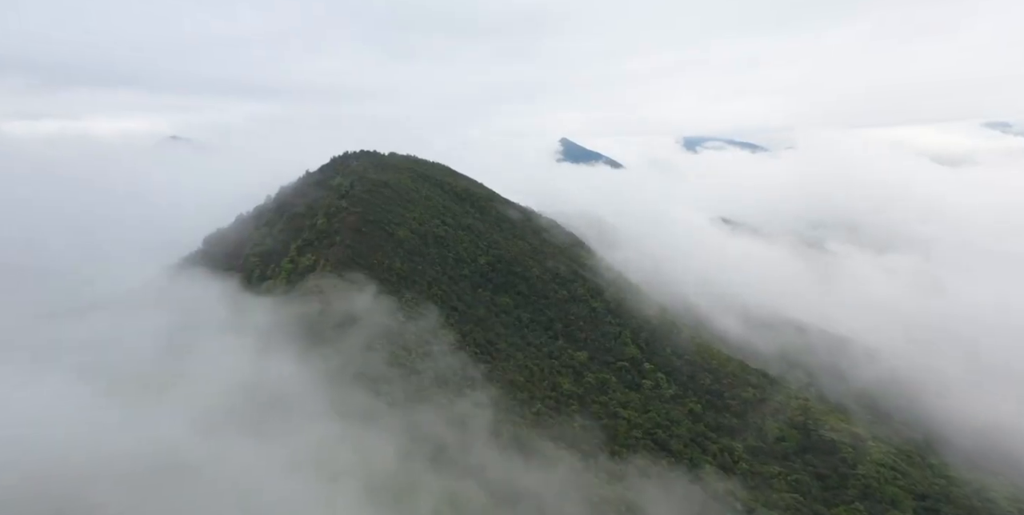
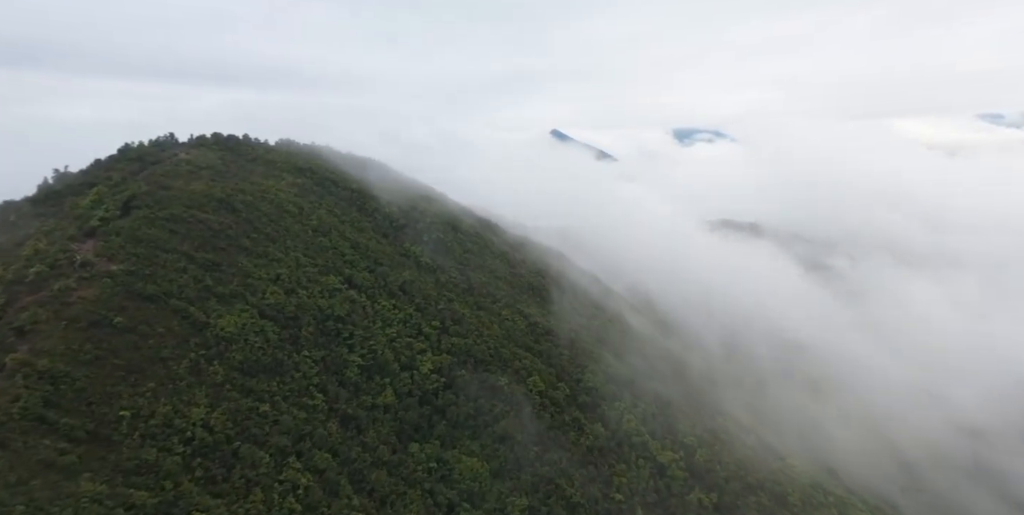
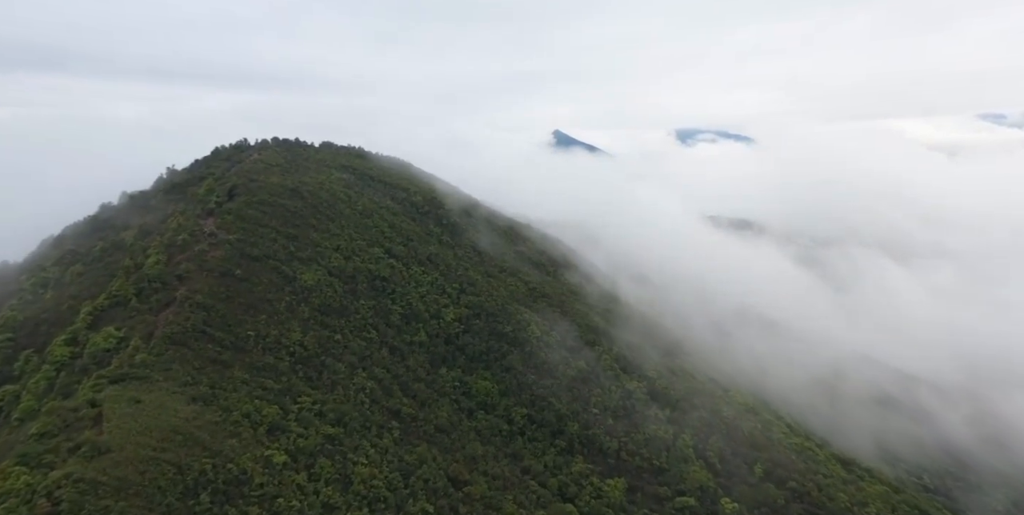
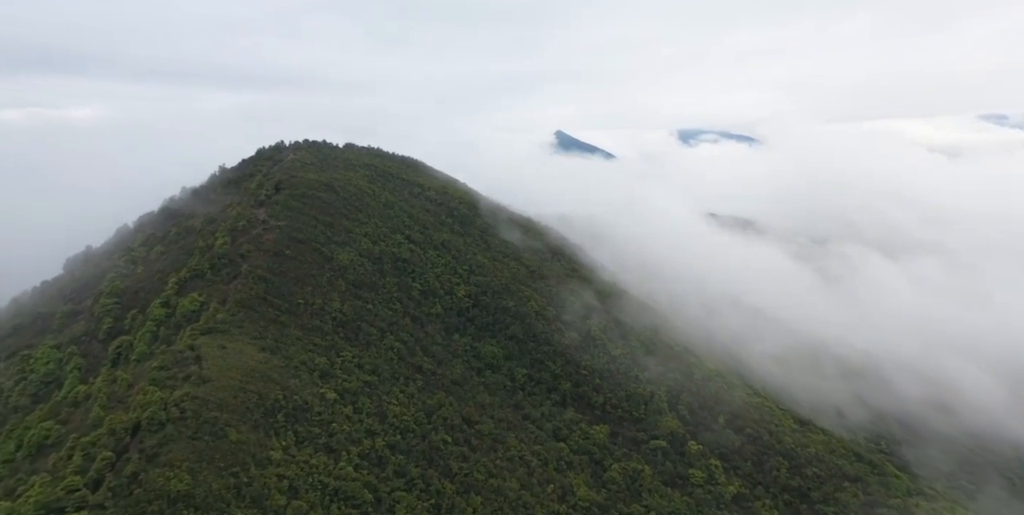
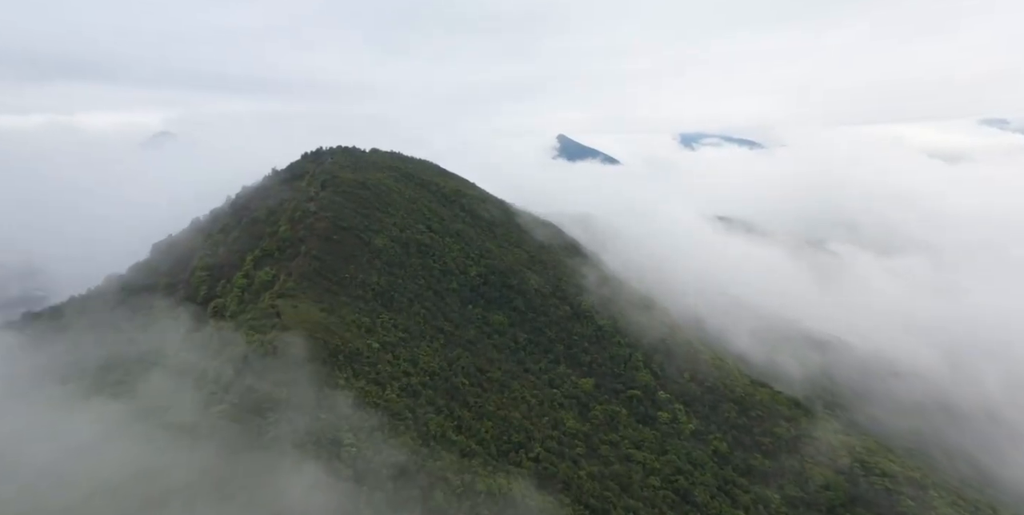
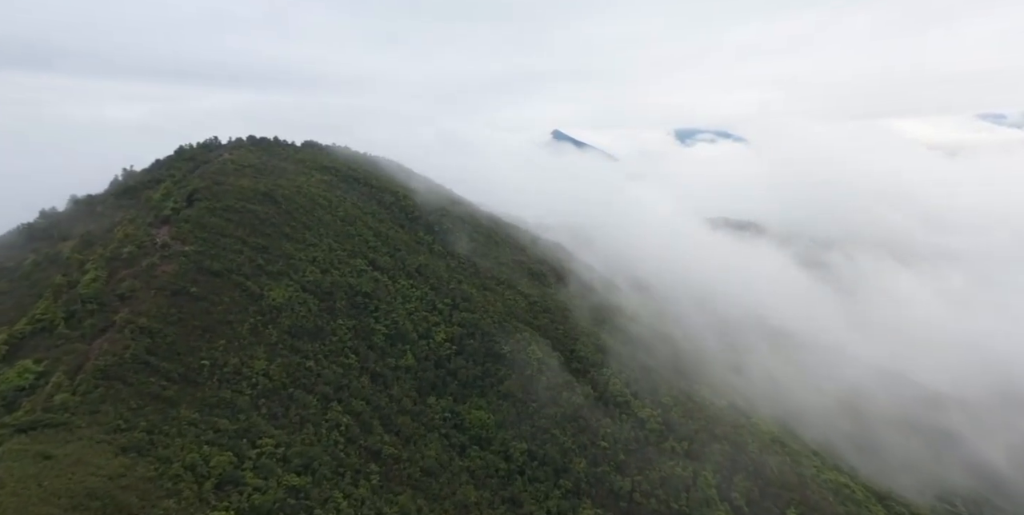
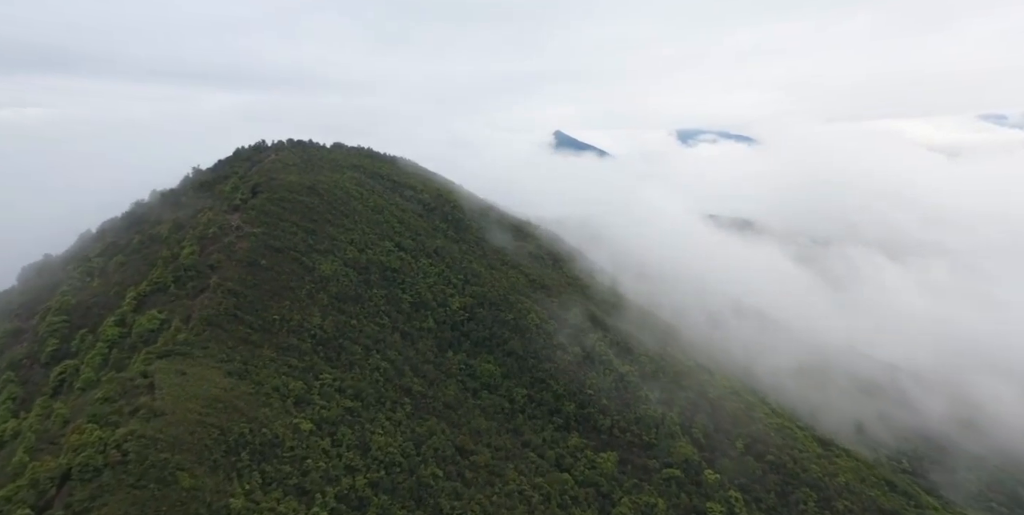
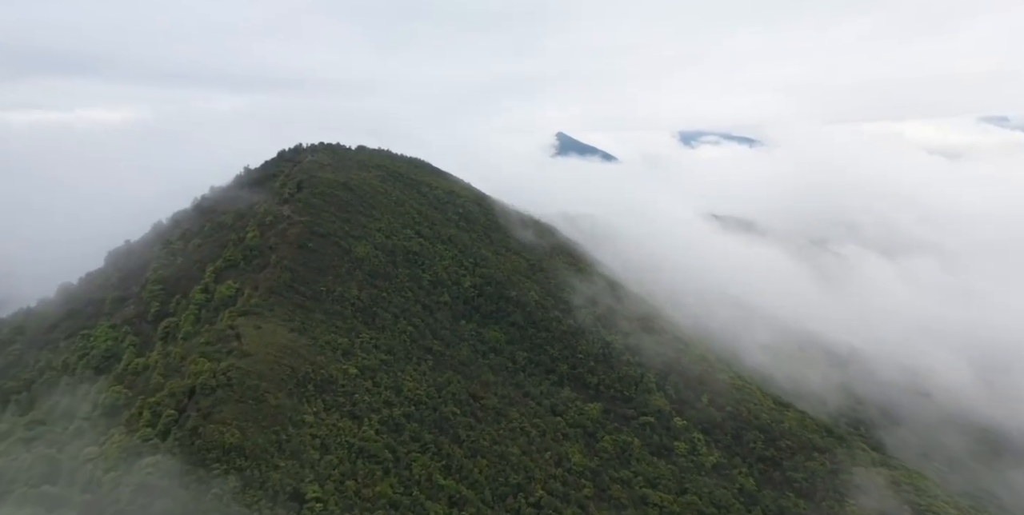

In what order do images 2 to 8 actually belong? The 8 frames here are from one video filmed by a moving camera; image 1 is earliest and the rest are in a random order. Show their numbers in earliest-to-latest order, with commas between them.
5, 8, 4, 7, 3, 6, 2
